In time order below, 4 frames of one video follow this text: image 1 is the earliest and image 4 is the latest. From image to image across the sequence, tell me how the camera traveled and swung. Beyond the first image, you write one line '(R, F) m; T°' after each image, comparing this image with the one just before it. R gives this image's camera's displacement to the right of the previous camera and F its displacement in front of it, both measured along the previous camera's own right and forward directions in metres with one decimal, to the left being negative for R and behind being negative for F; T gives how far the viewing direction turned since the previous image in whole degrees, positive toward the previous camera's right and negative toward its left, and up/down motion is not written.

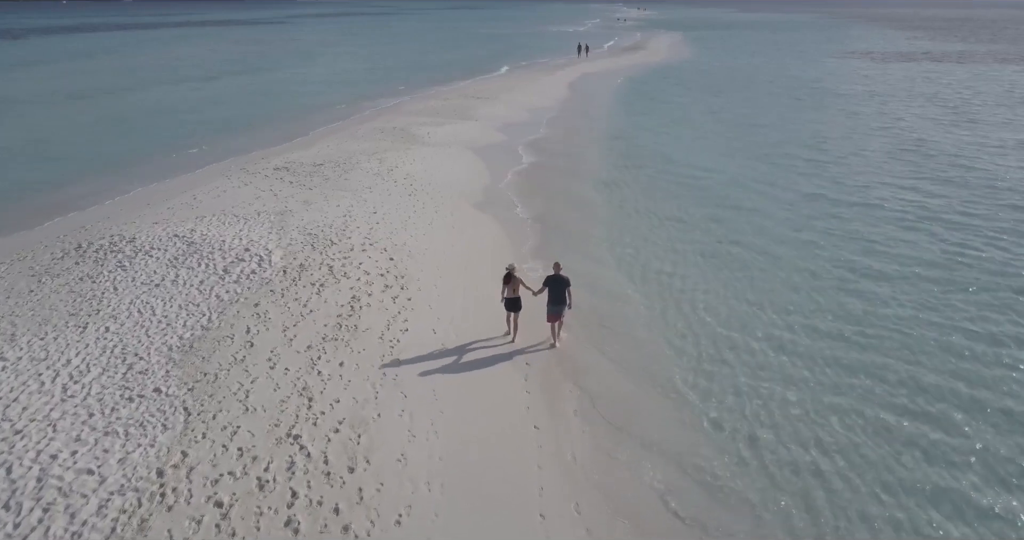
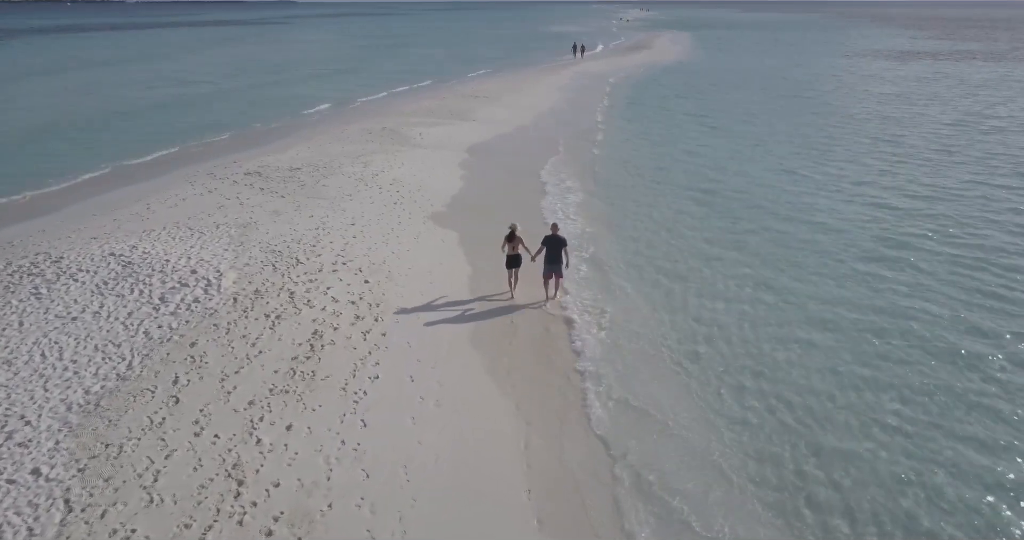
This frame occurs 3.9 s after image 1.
(+0.1, +2.2) m; 0°
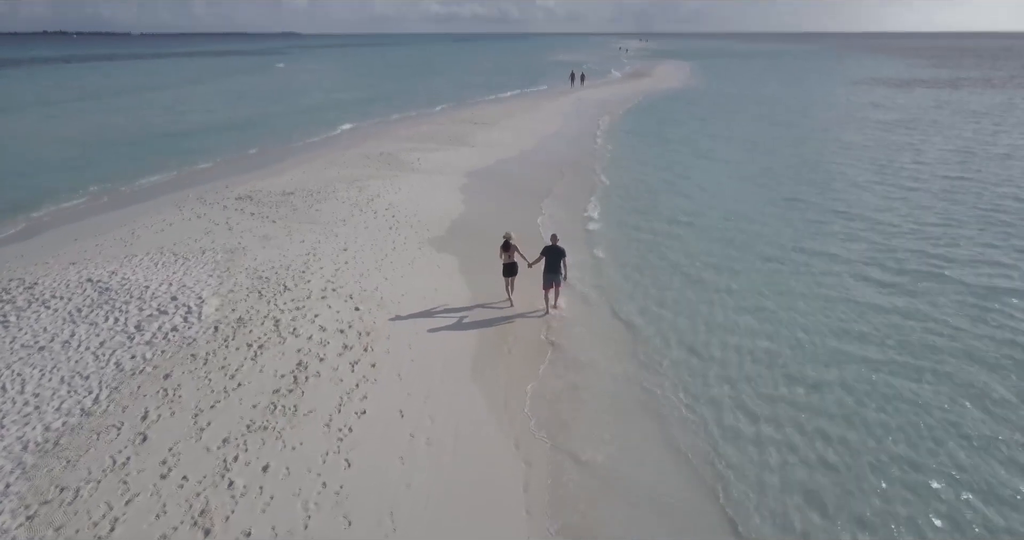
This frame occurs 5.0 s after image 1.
(0.0, +0.5) m; 0°
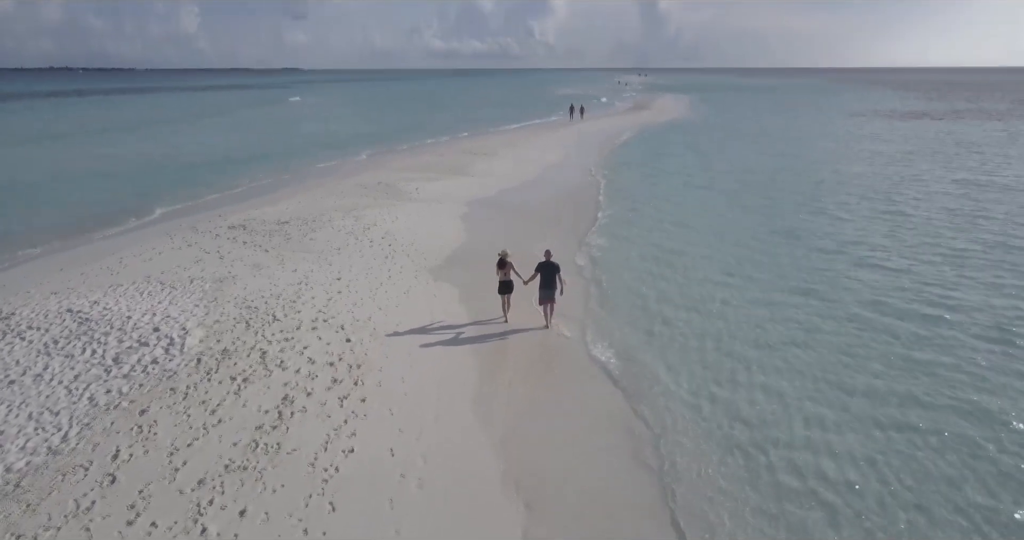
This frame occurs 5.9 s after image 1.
(0.0, +0.4) m; 0°
